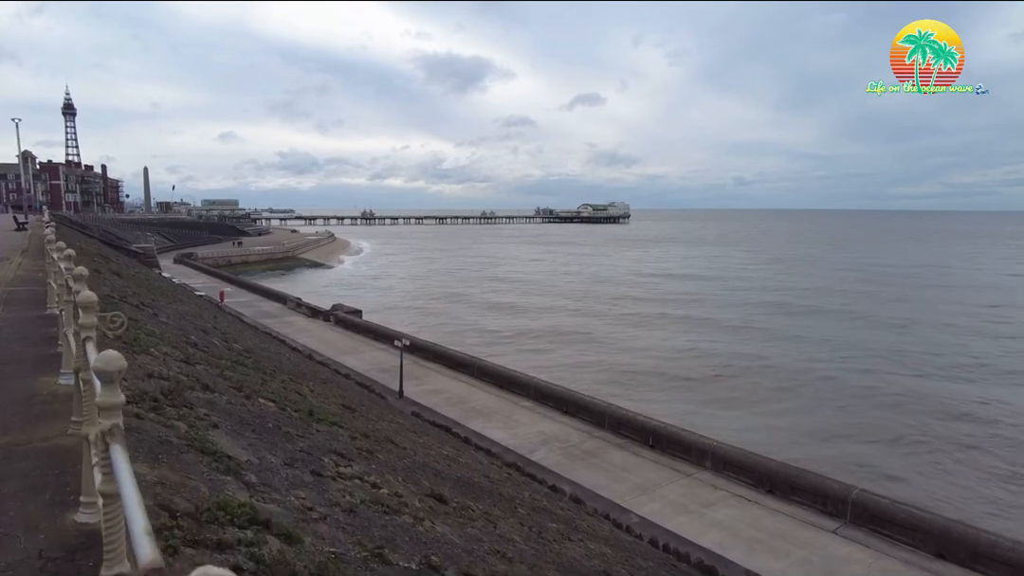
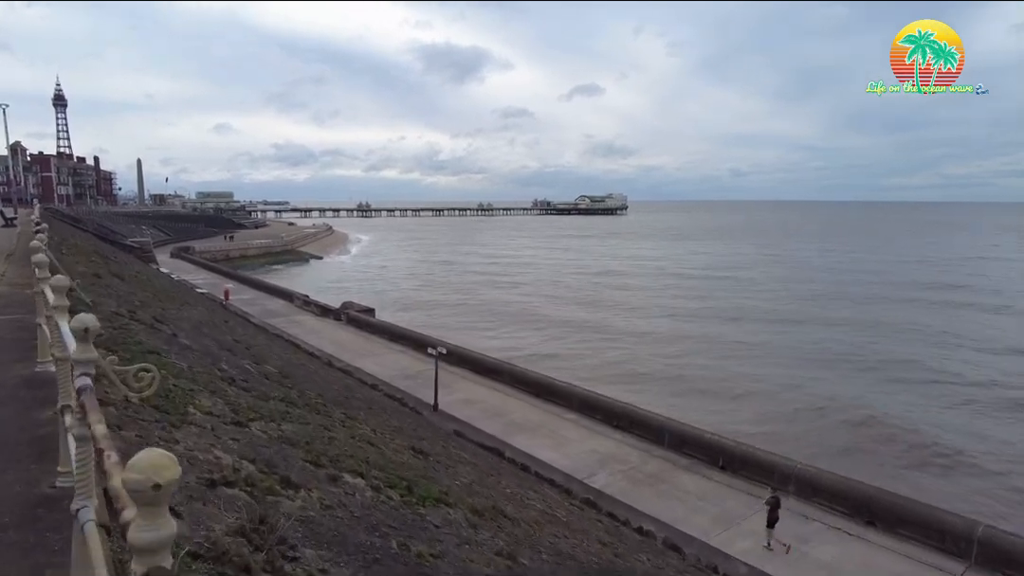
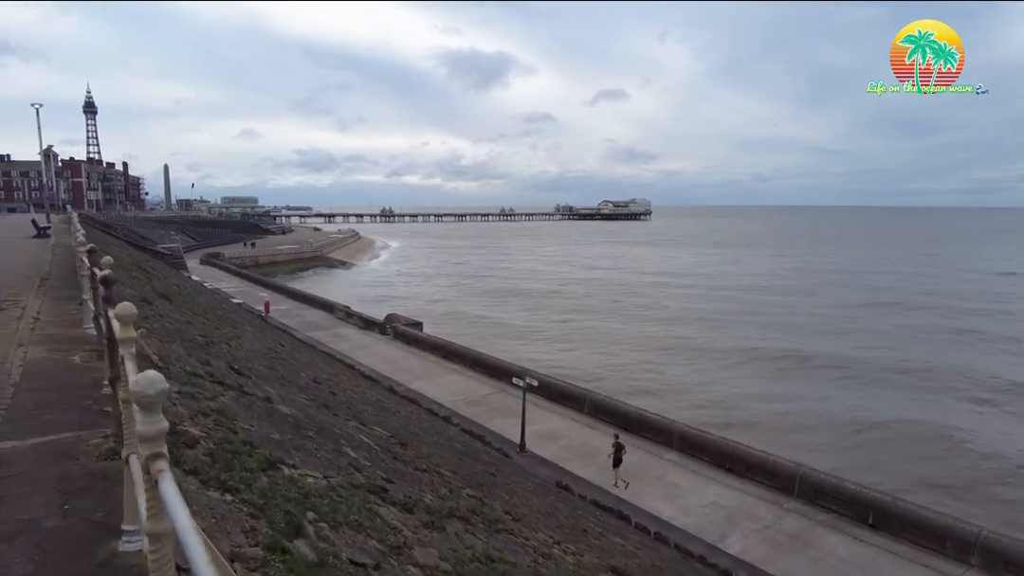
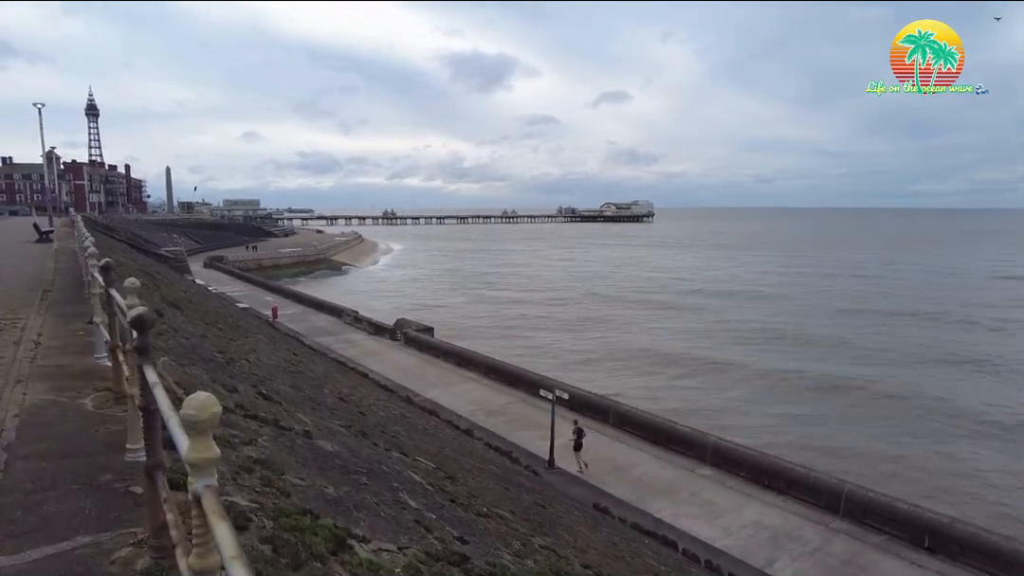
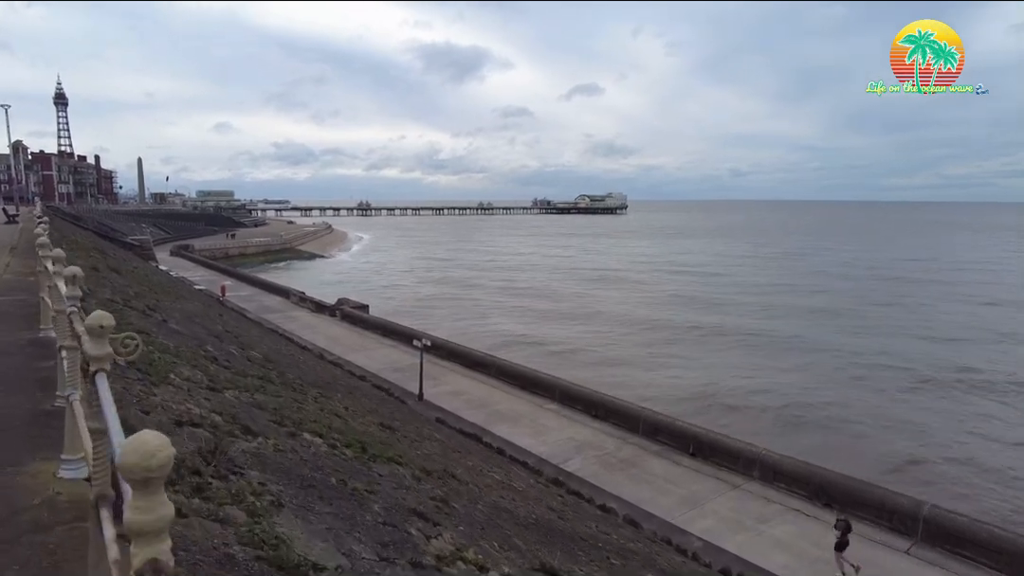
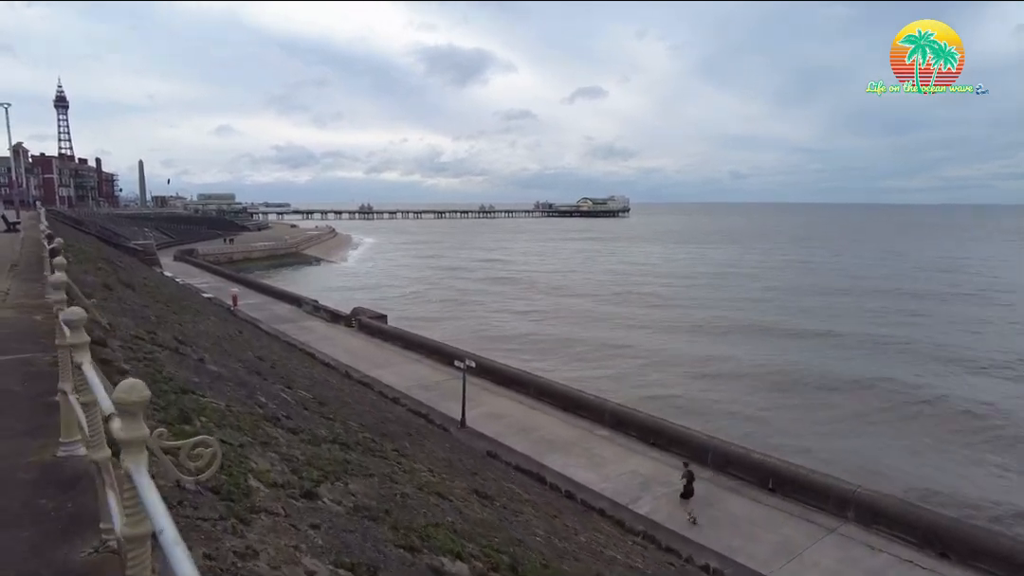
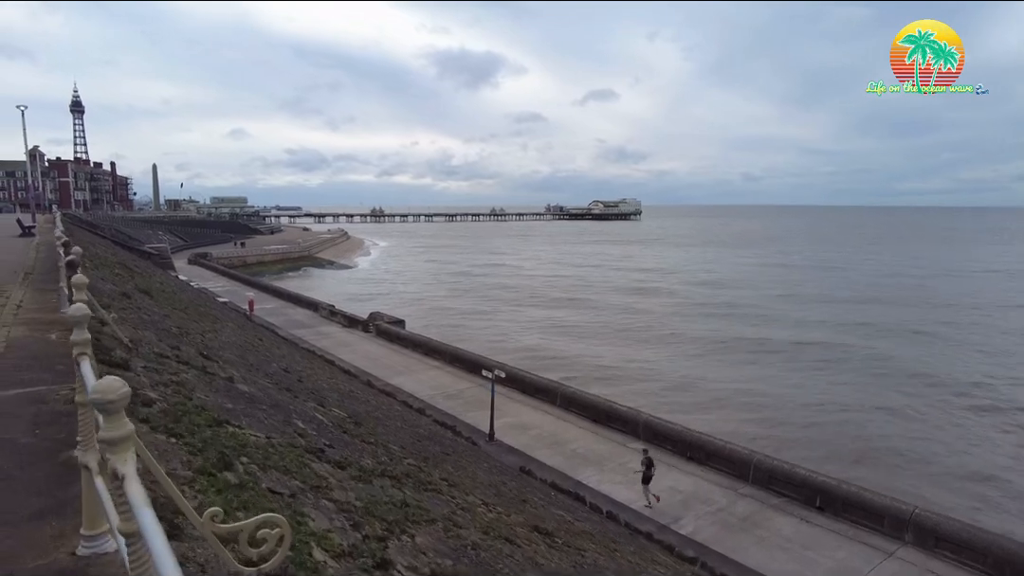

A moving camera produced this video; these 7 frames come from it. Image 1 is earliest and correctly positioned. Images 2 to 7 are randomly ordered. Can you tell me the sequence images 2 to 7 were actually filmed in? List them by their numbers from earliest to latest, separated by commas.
5, 2, 6, 7, 3, 4
